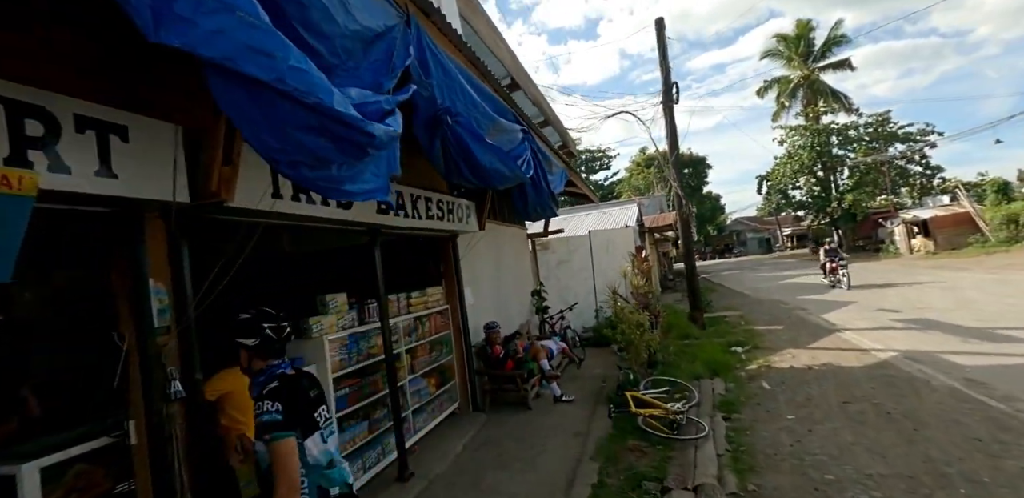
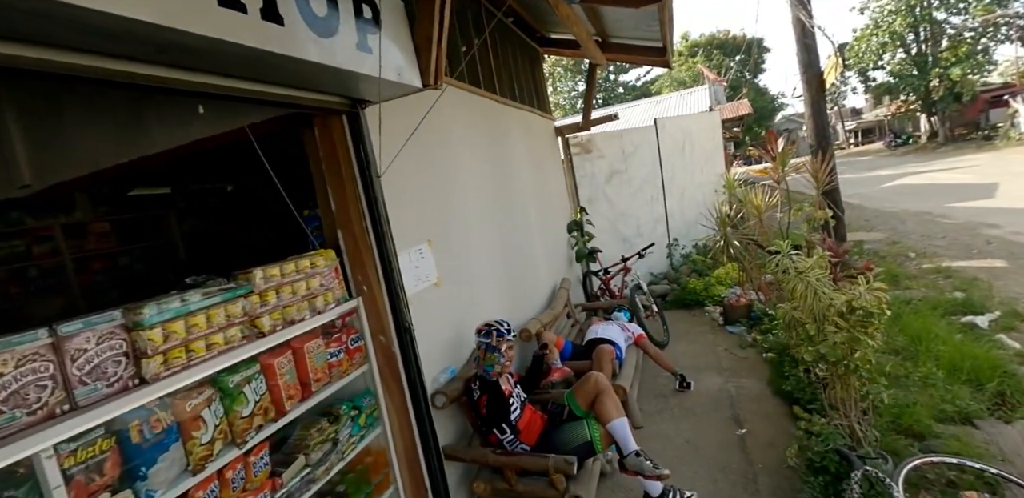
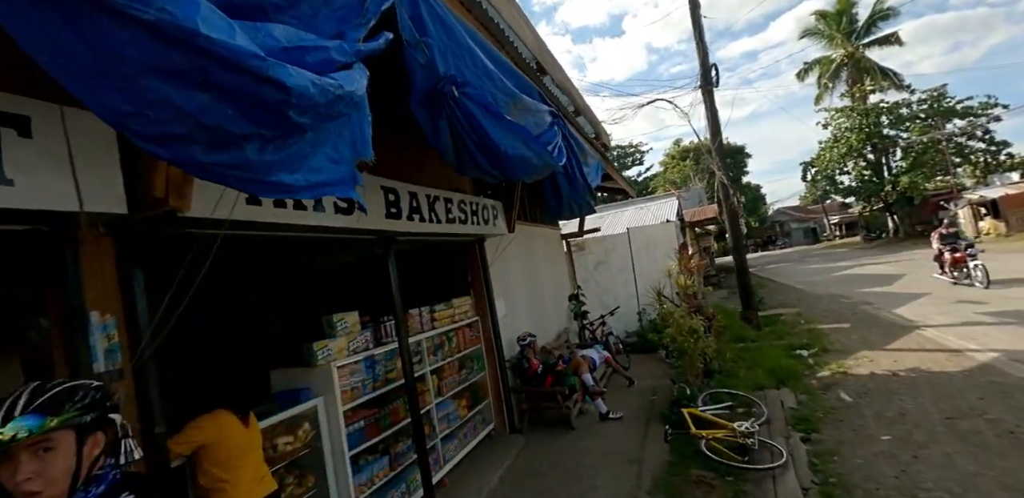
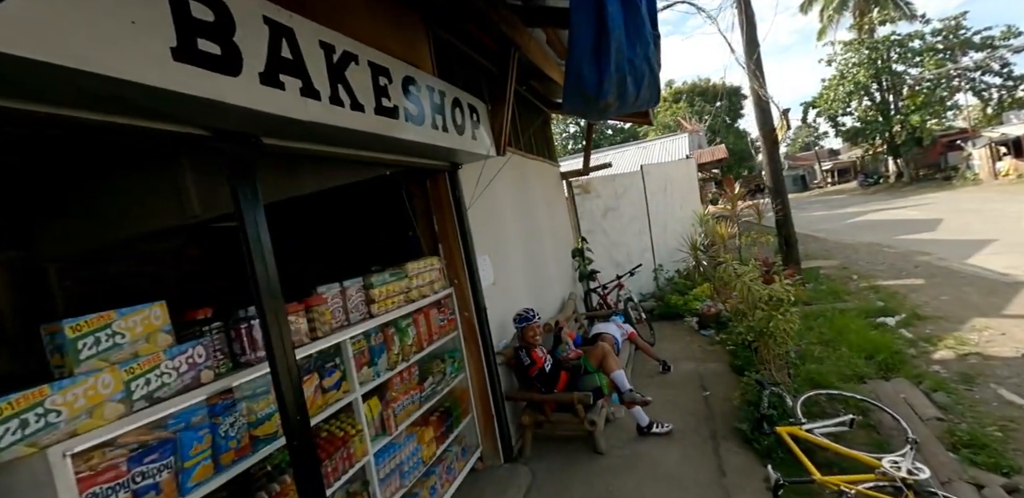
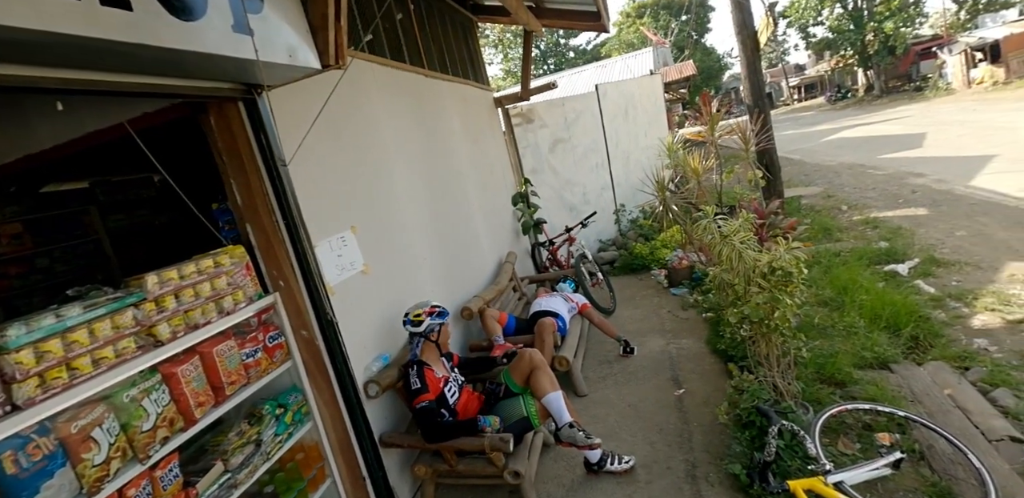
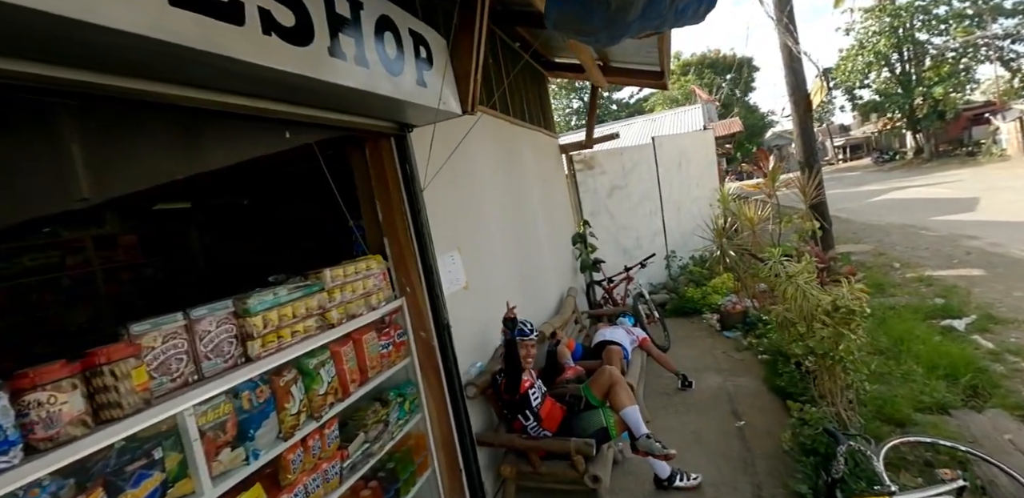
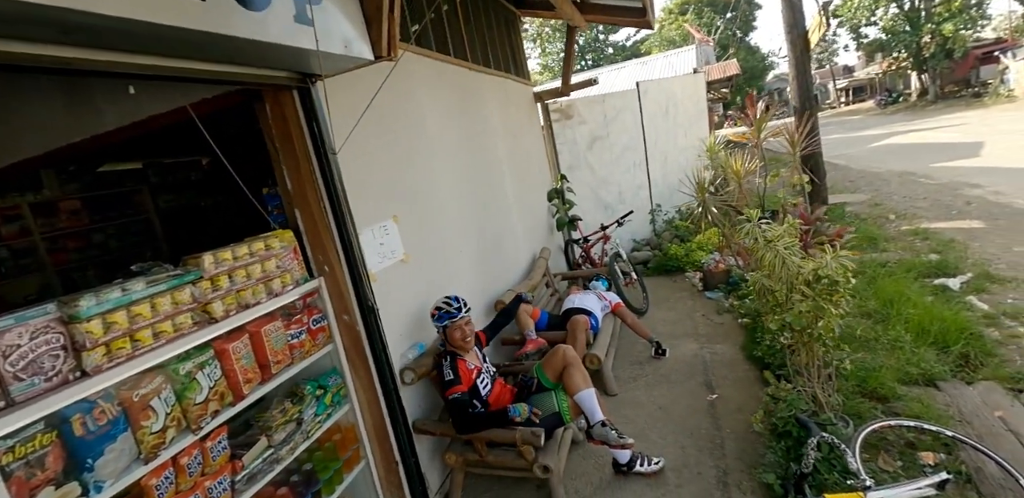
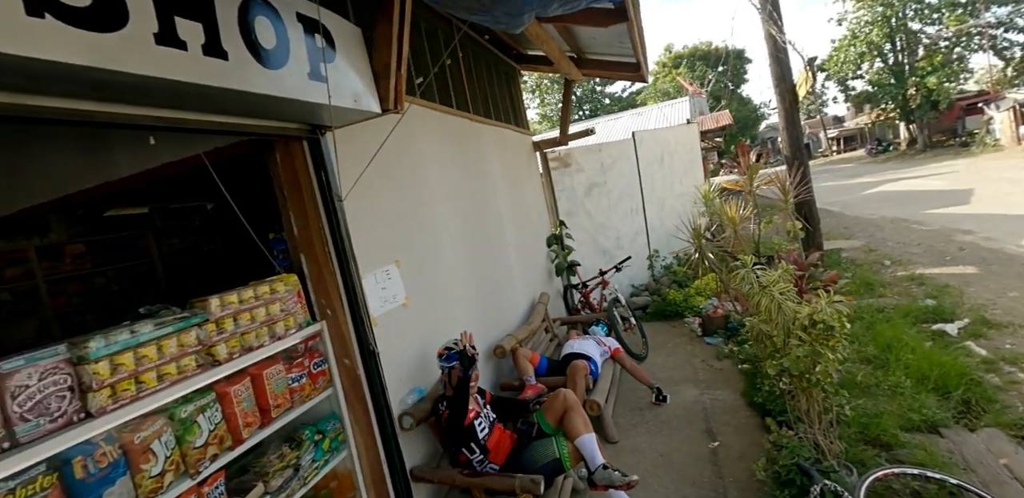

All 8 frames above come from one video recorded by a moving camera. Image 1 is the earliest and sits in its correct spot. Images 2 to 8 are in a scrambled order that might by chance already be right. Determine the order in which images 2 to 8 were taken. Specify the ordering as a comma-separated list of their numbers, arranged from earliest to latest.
3, 4, 6, 2, 7, 5, 8
